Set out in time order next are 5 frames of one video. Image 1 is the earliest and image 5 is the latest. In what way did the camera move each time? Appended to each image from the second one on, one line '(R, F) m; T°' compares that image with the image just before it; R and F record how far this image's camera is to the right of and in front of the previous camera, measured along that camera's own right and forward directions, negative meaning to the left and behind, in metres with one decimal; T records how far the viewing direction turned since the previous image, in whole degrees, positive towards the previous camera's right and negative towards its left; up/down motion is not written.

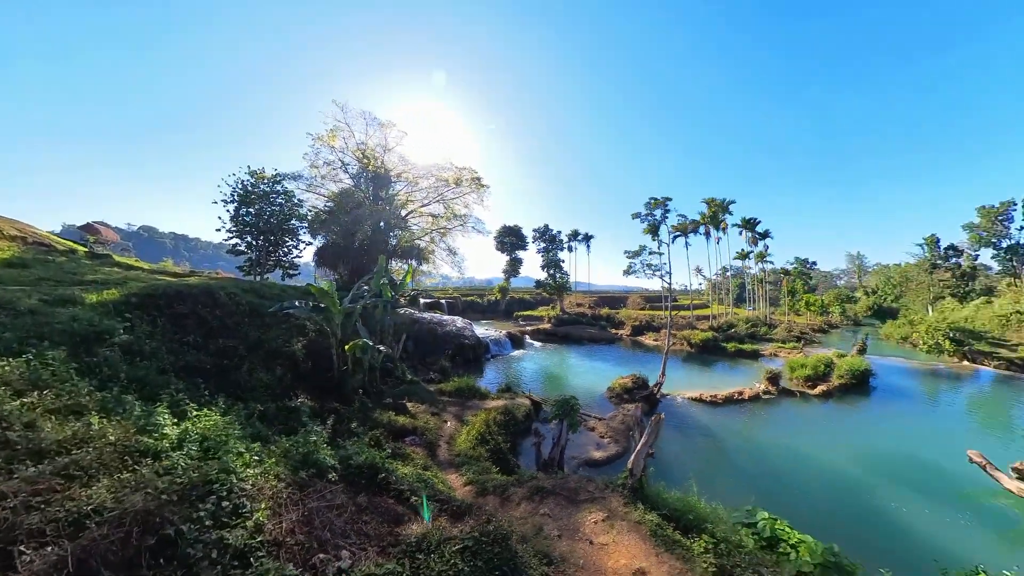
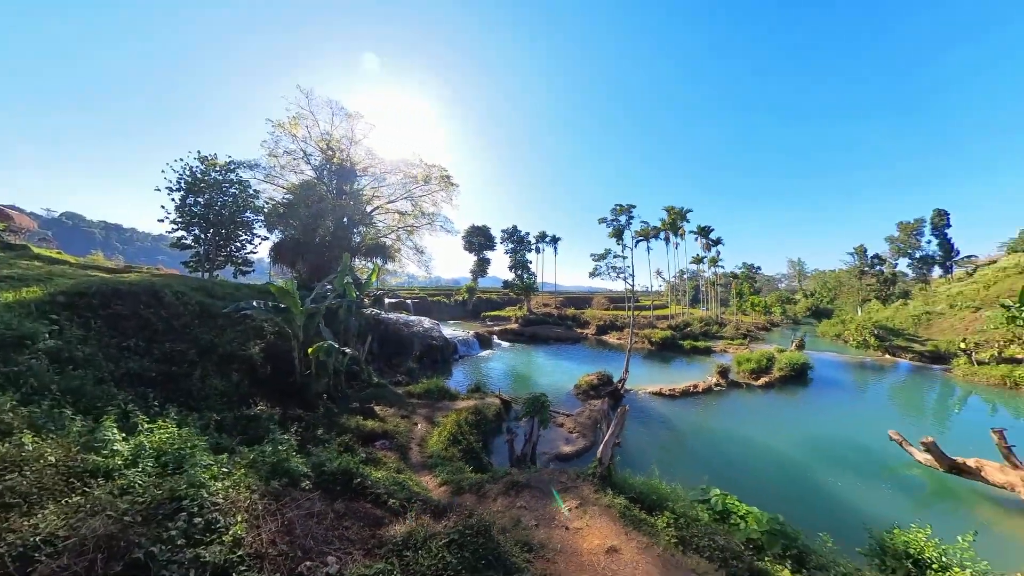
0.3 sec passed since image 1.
(-0.3, -0.4) m; +6°
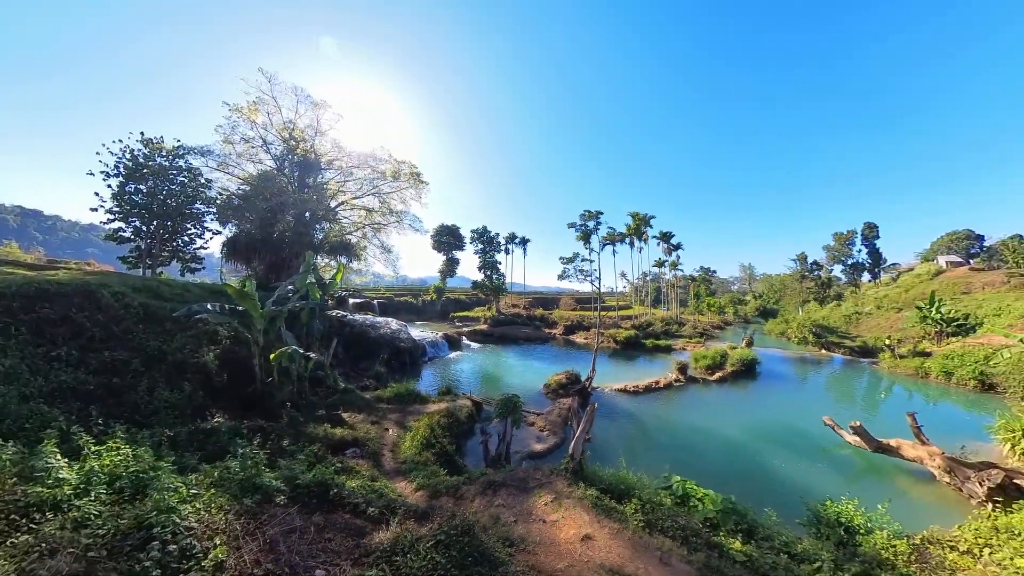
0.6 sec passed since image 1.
(-0.2, -0.3) m; +5°
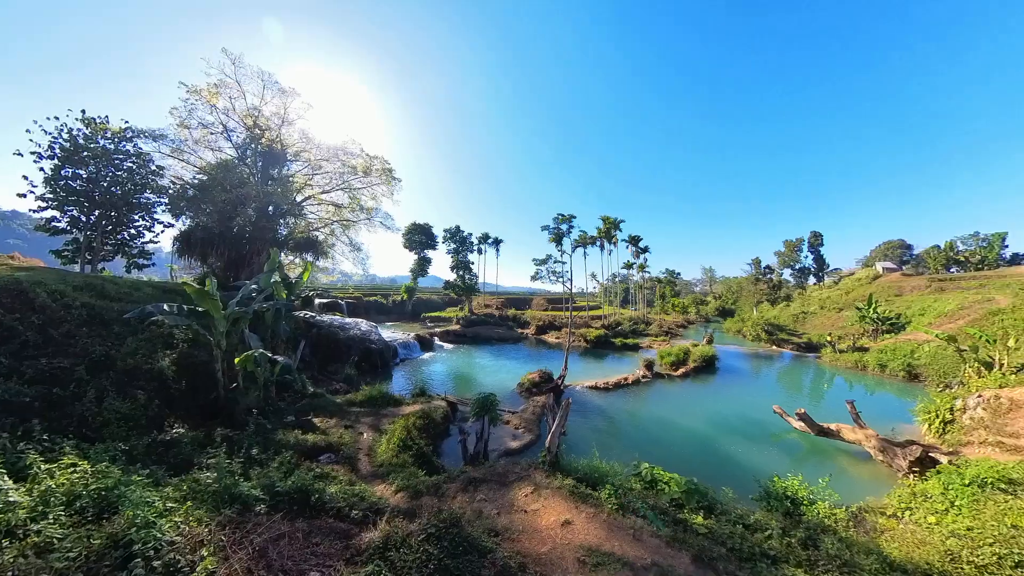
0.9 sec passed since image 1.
(-0.2, -0.3) m; +5°
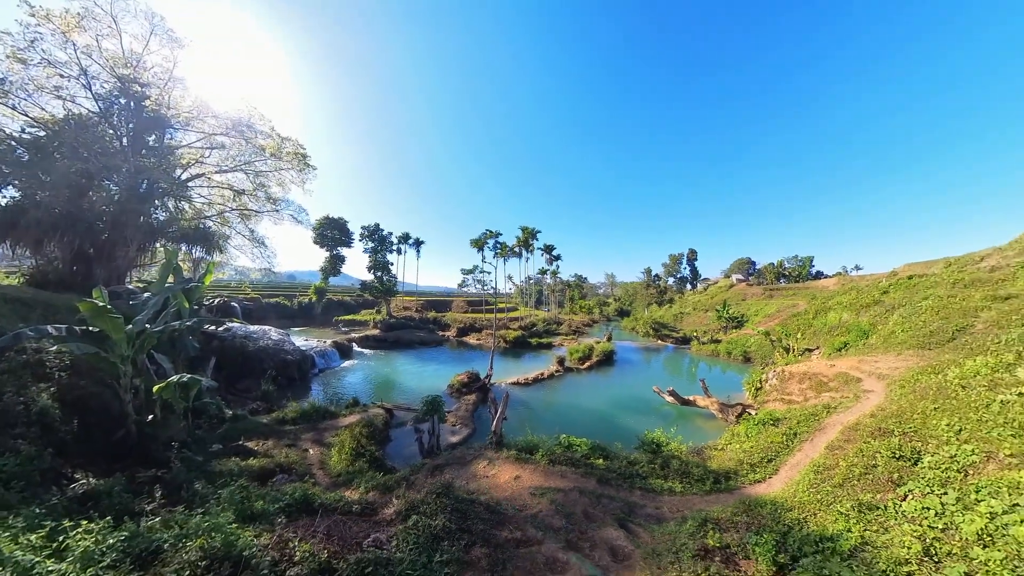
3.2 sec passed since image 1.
(-1.0, -1.9) m; +14°
